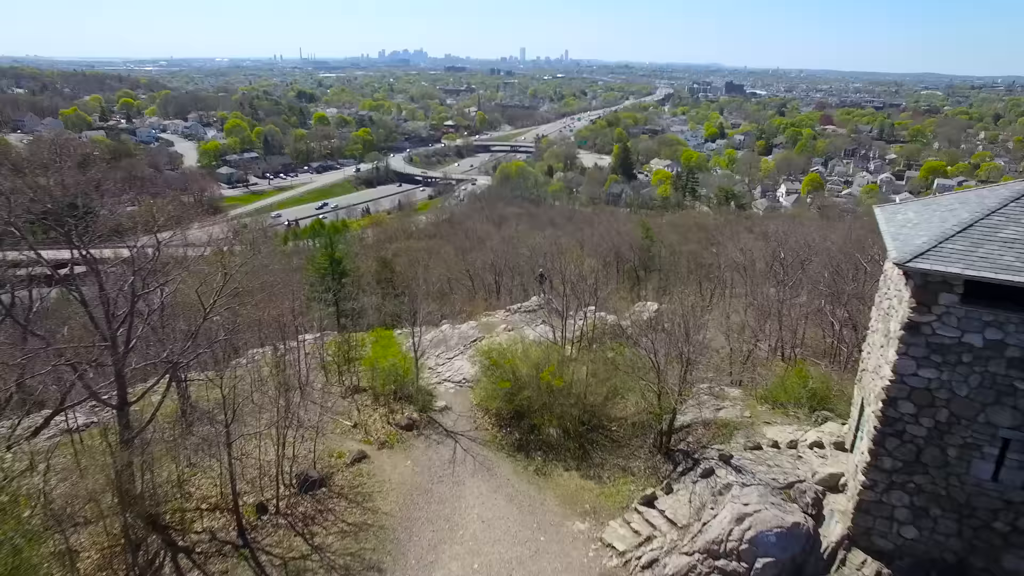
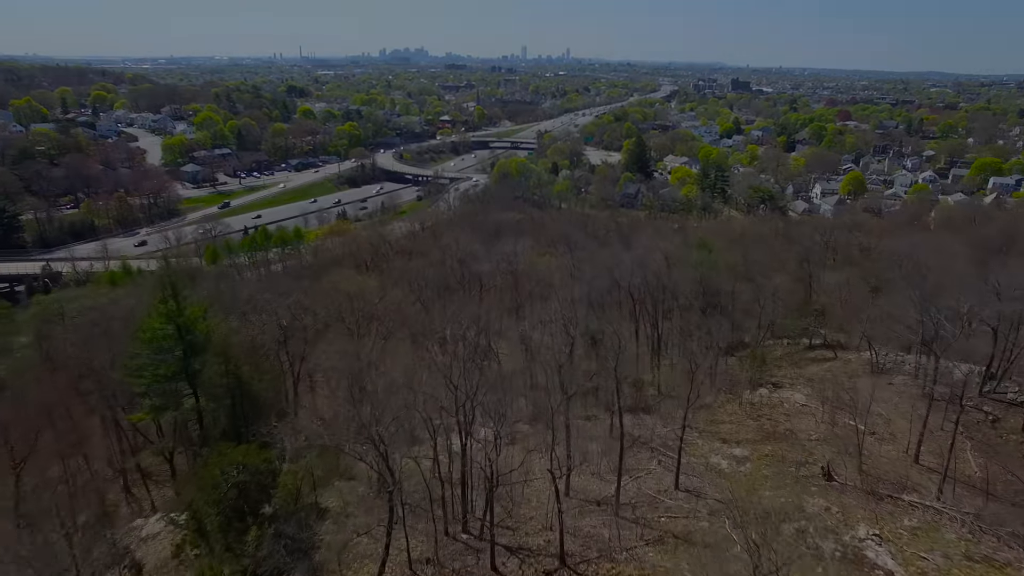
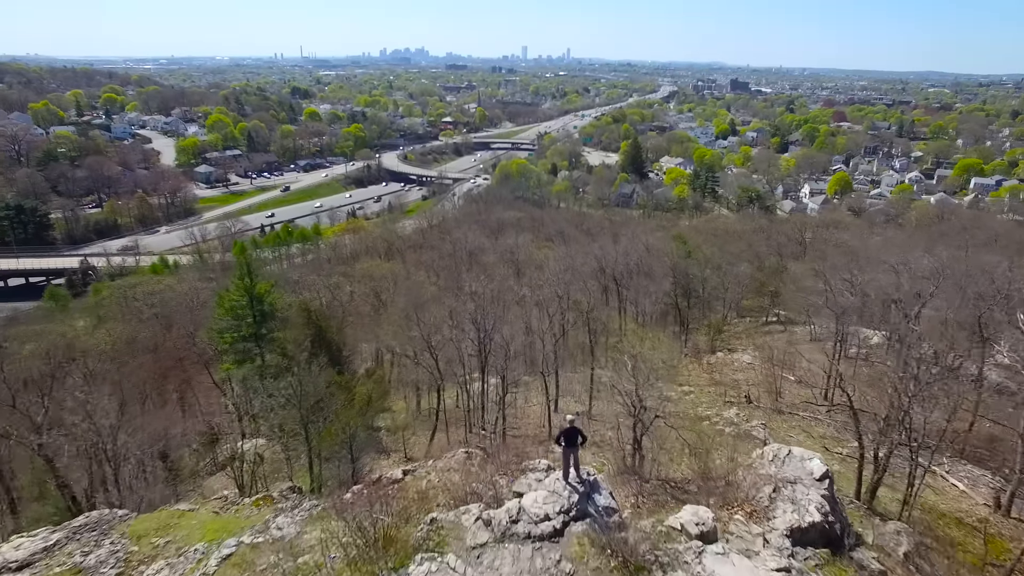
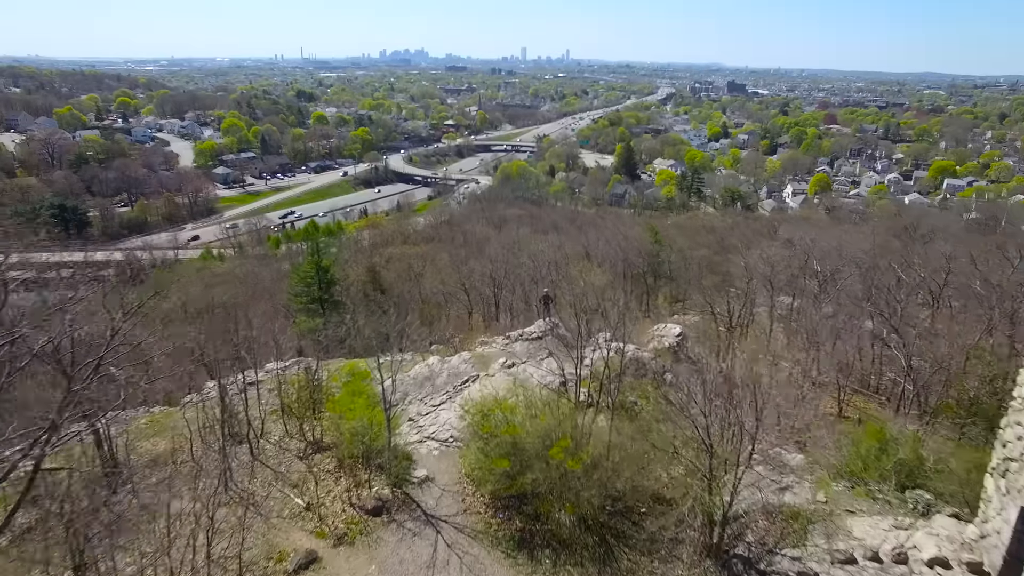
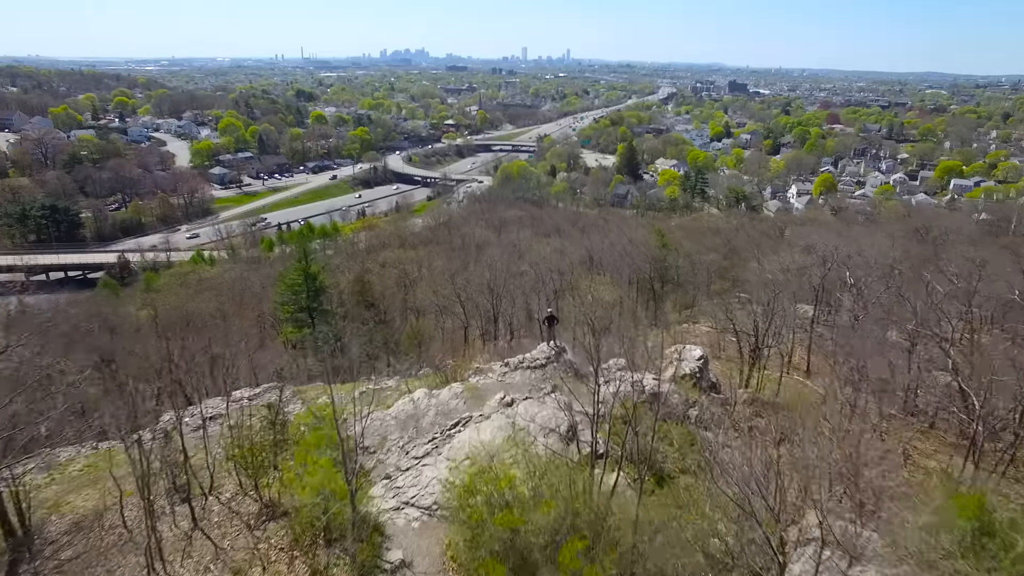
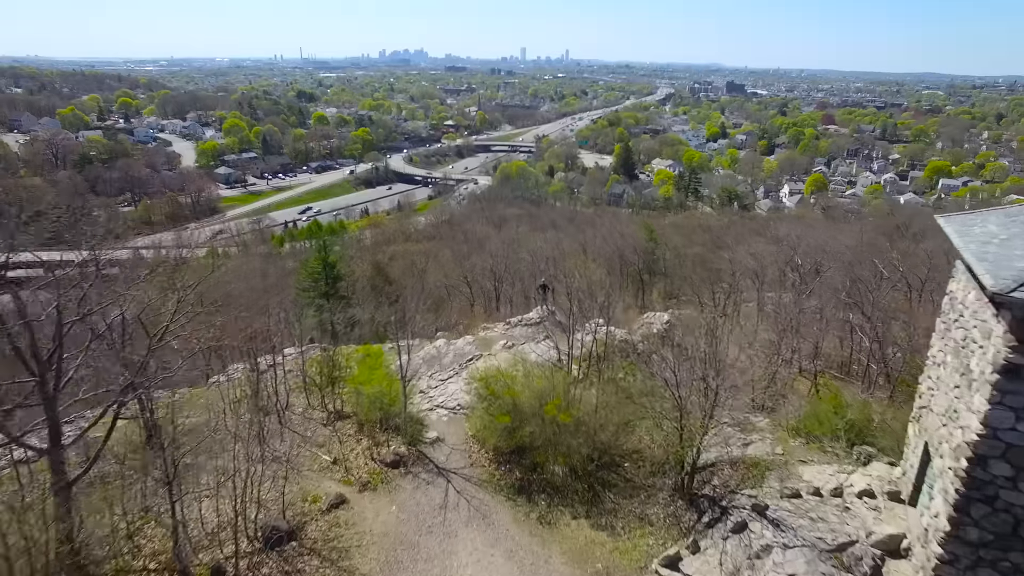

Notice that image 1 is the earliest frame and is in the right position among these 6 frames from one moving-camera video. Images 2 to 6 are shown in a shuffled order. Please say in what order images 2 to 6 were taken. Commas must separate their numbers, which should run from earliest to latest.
6, 4, 5, 3, 2
